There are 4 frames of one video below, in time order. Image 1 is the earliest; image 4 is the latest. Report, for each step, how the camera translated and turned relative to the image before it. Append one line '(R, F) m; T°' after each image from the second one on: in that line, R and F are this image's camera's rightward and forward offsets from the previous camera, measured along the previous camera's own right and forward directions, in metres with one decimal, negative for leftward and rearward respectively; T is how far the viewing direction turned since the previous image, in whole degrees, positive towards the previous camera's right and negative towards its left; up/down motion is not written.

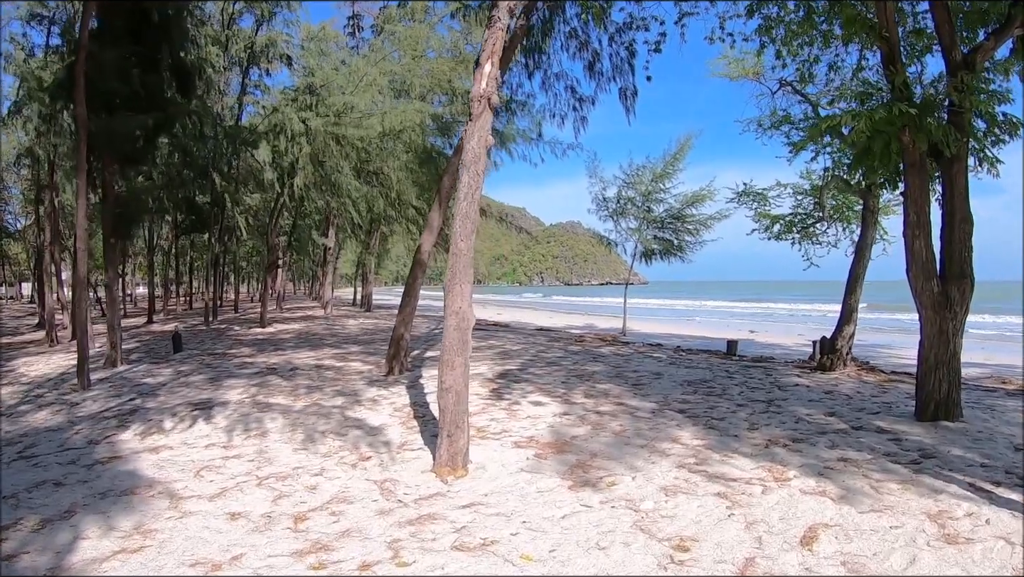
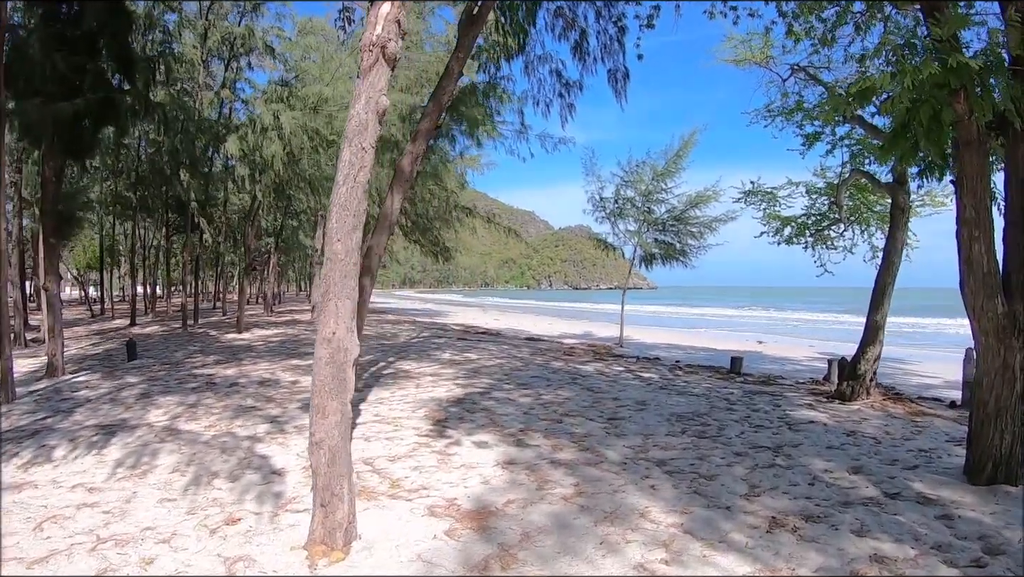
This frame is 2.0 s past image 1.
(+0.6, +1.2) m; -1°
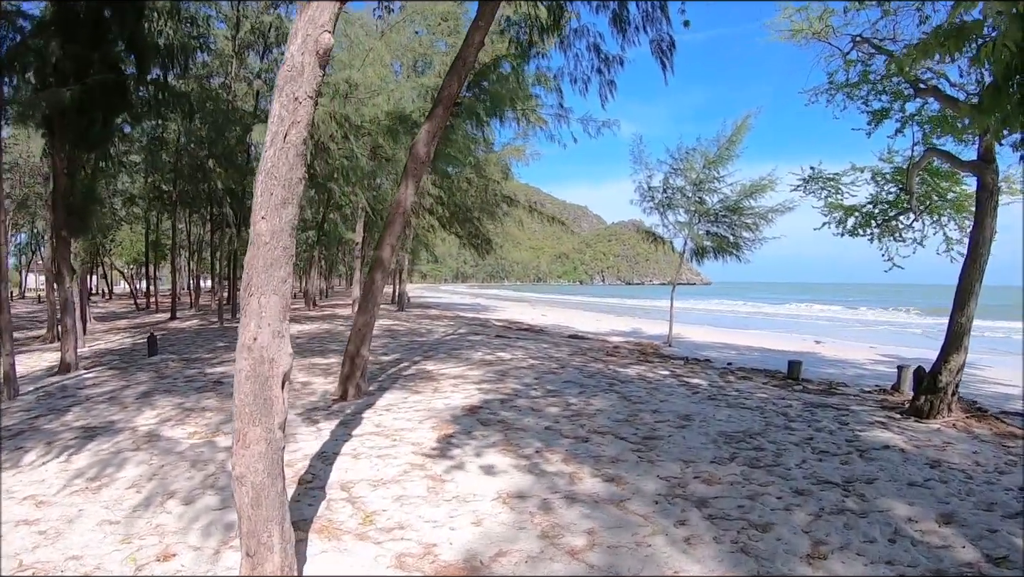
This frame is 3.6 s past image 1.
(+0.3, +0.8) m; -5°
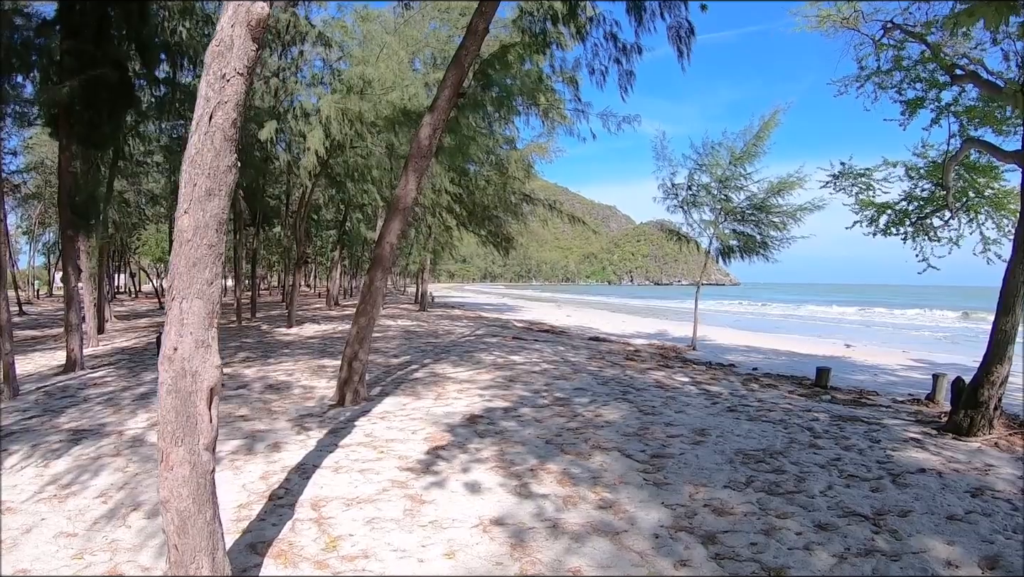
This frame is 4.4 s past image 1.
(+0.2, +0.4) m; -3°
